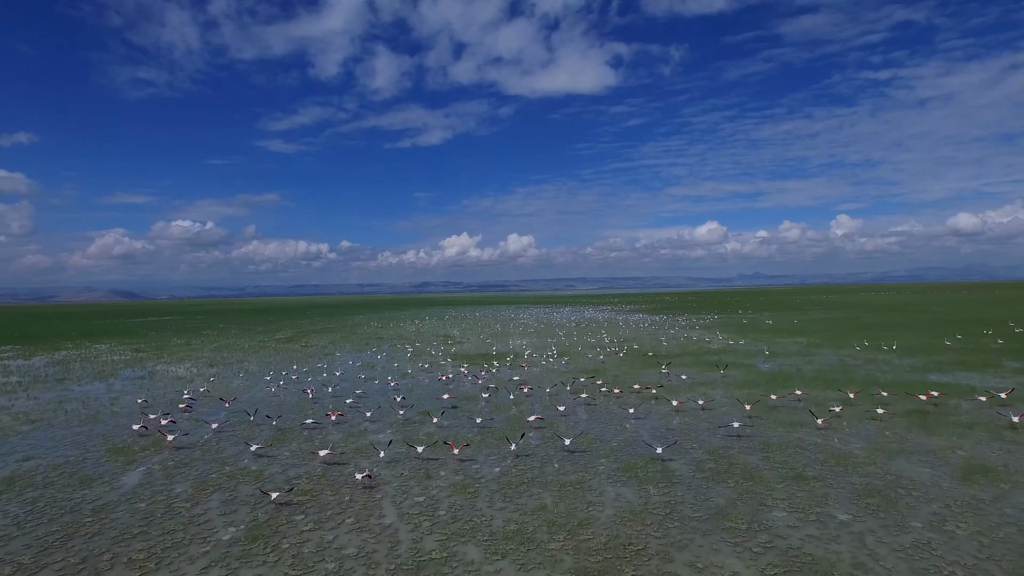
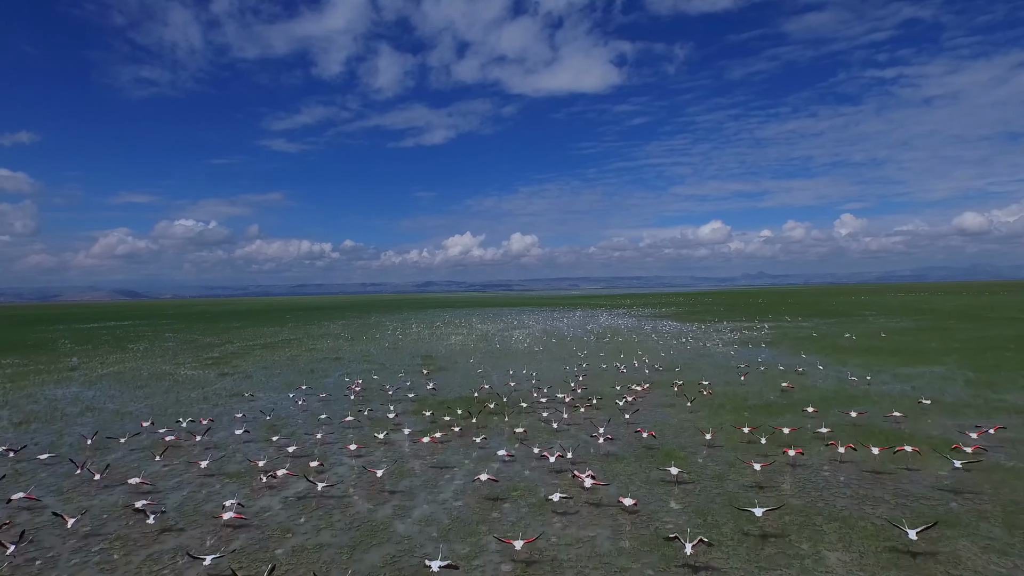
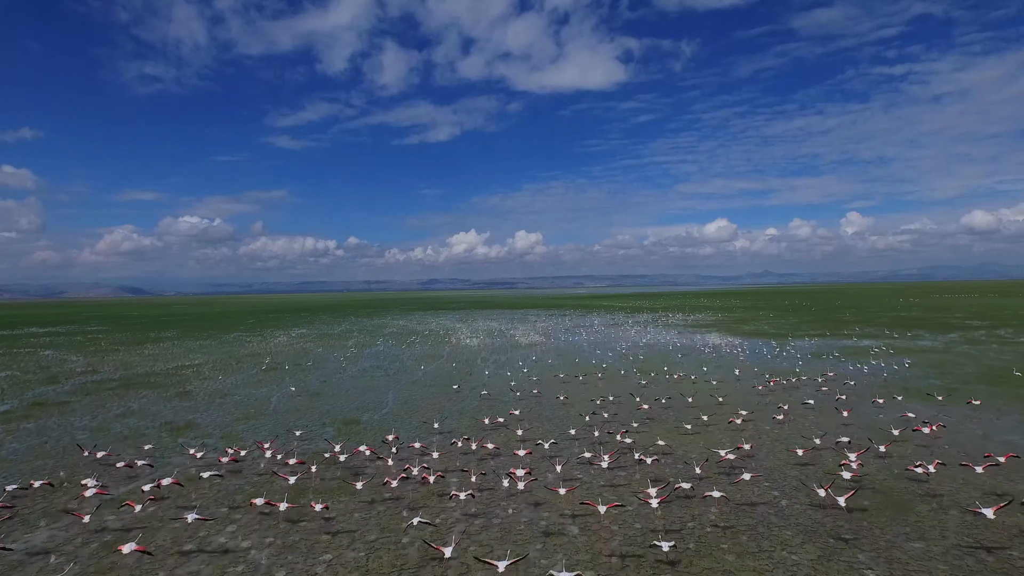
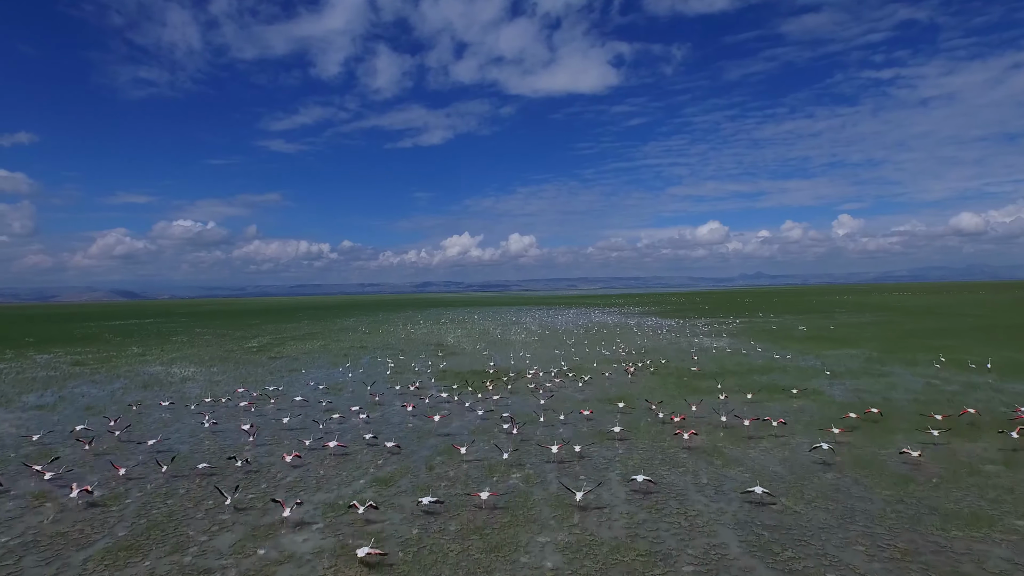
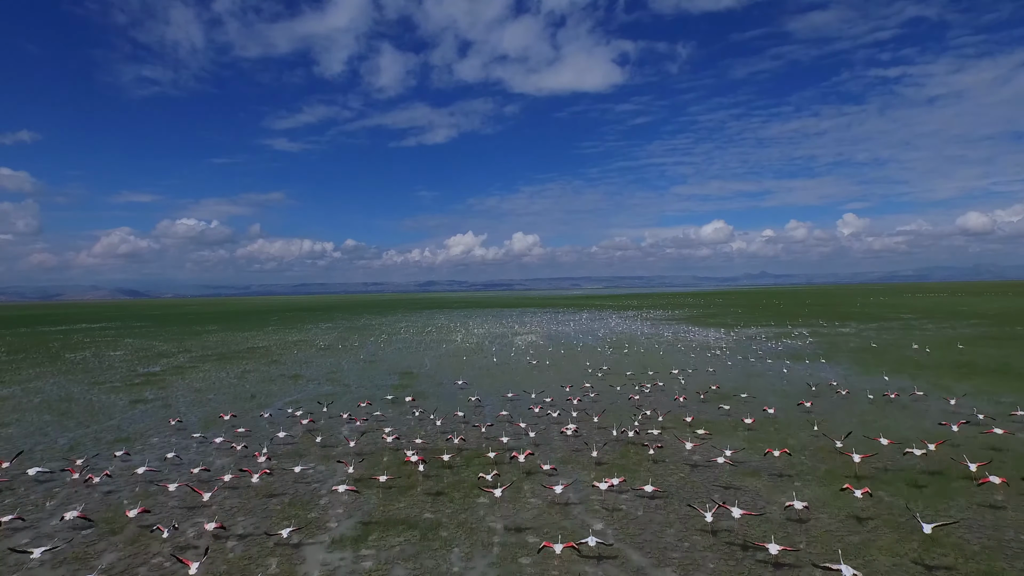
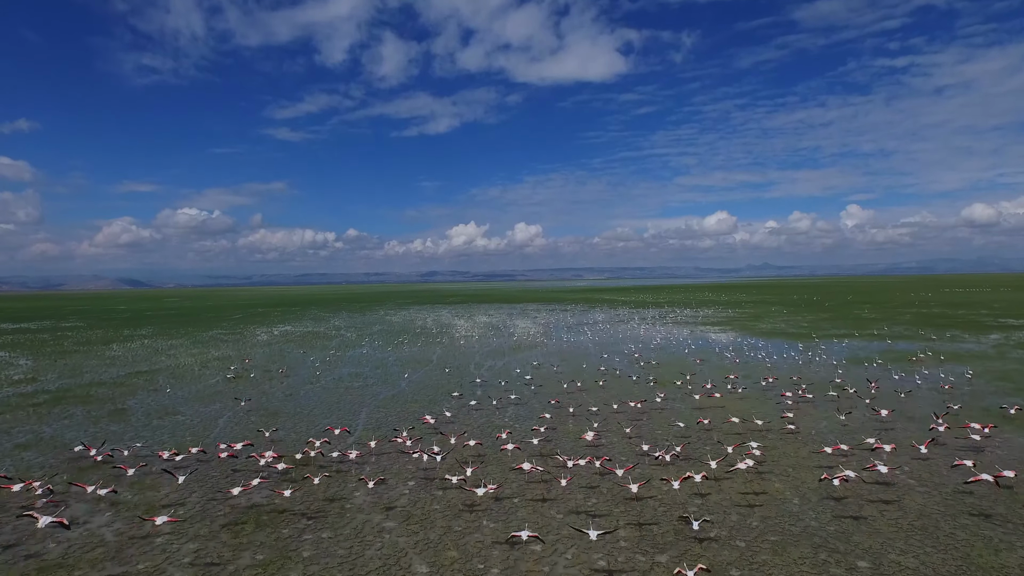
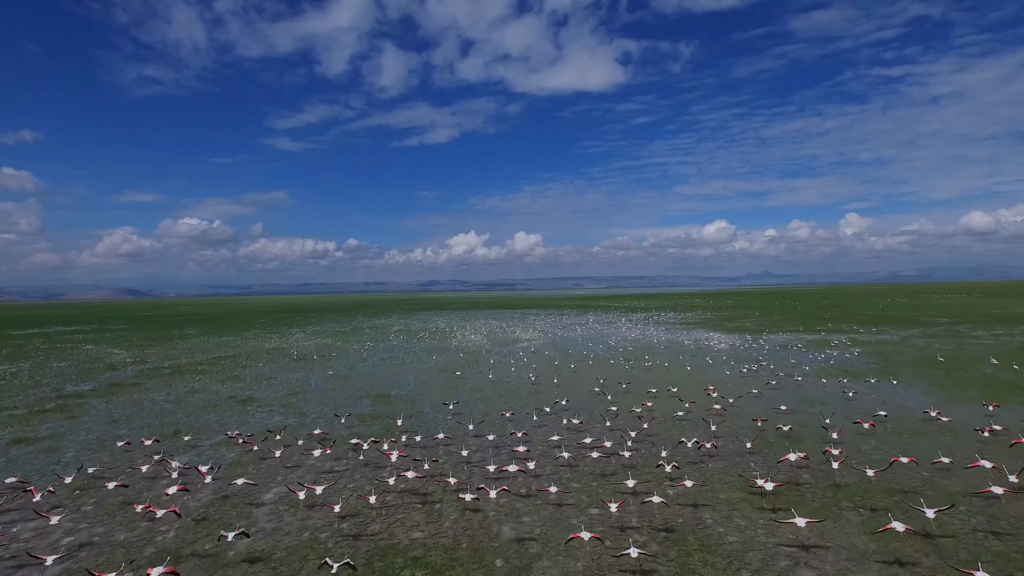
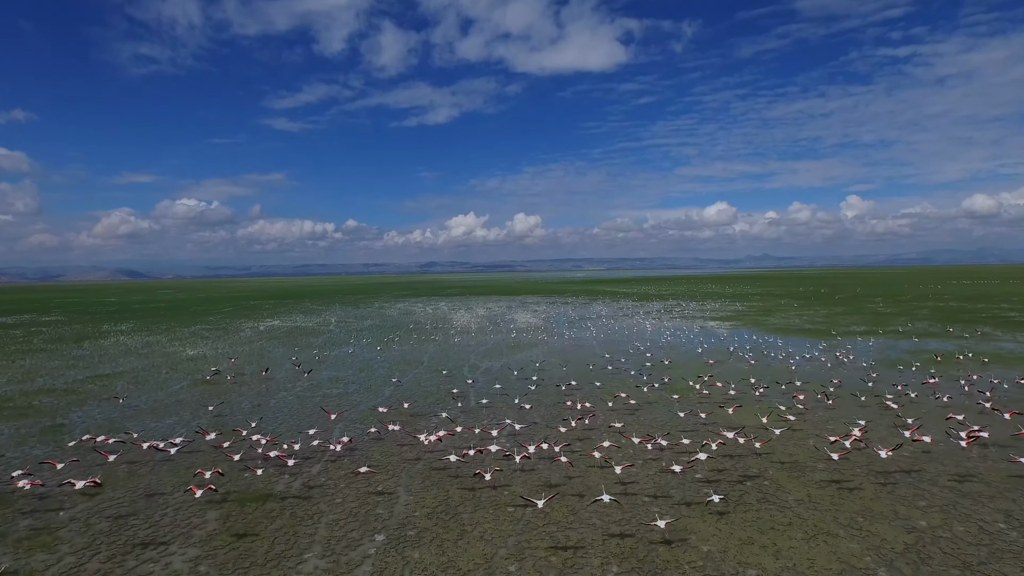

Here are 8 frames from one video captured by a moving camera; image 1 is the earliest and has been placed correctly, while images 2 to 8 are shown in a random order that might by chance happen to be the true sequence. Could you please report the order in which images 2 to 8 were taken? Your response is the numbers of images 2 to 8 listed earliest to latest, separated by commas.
4, 2, 5, 7, 3, 6, 8
